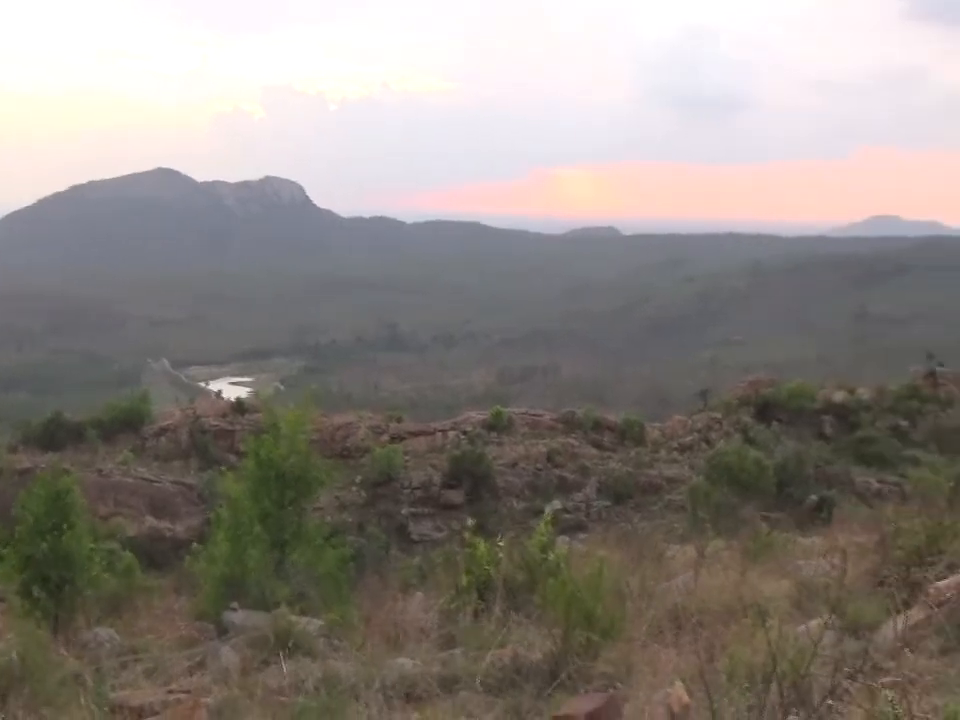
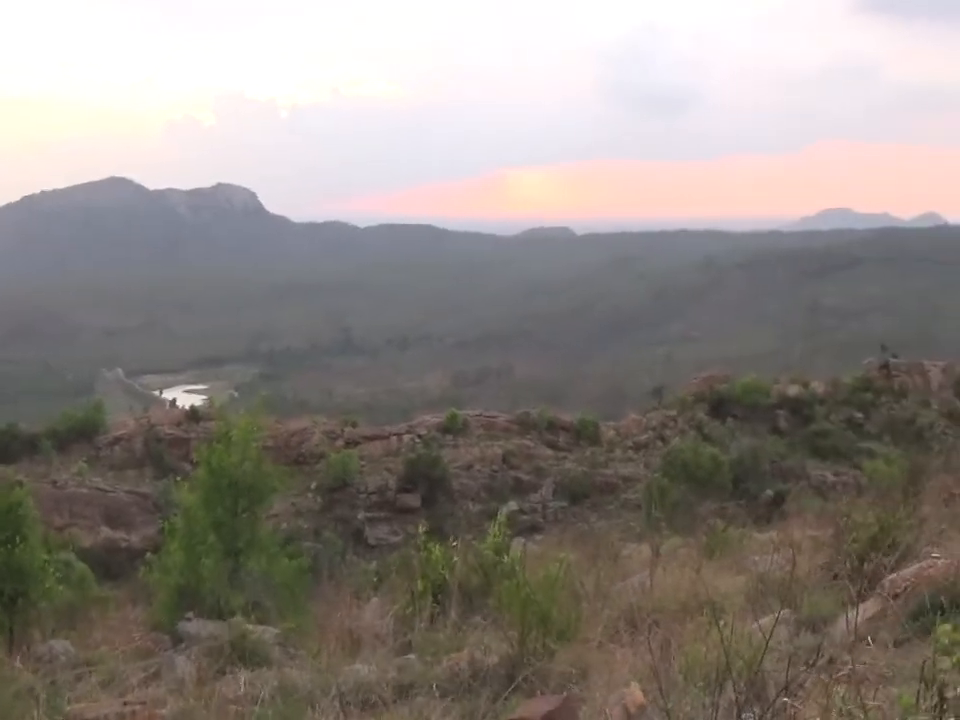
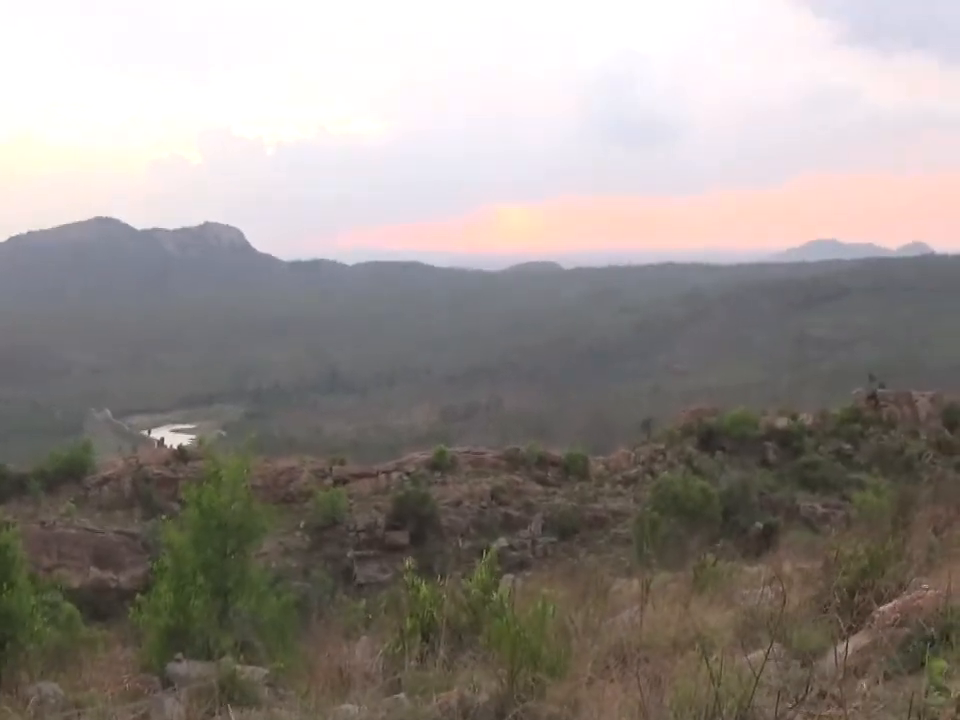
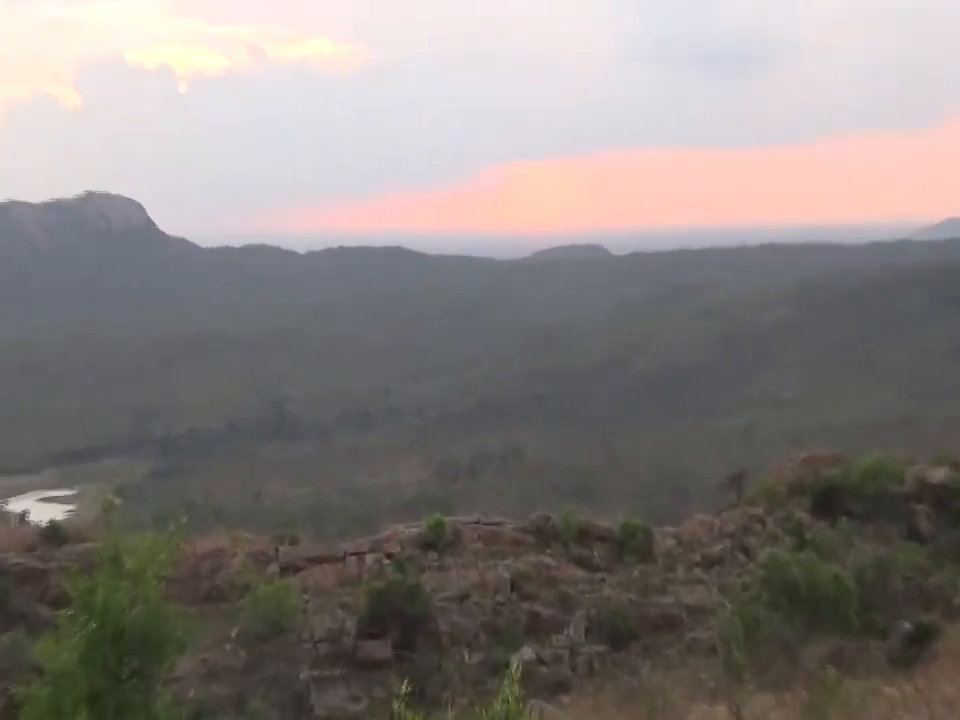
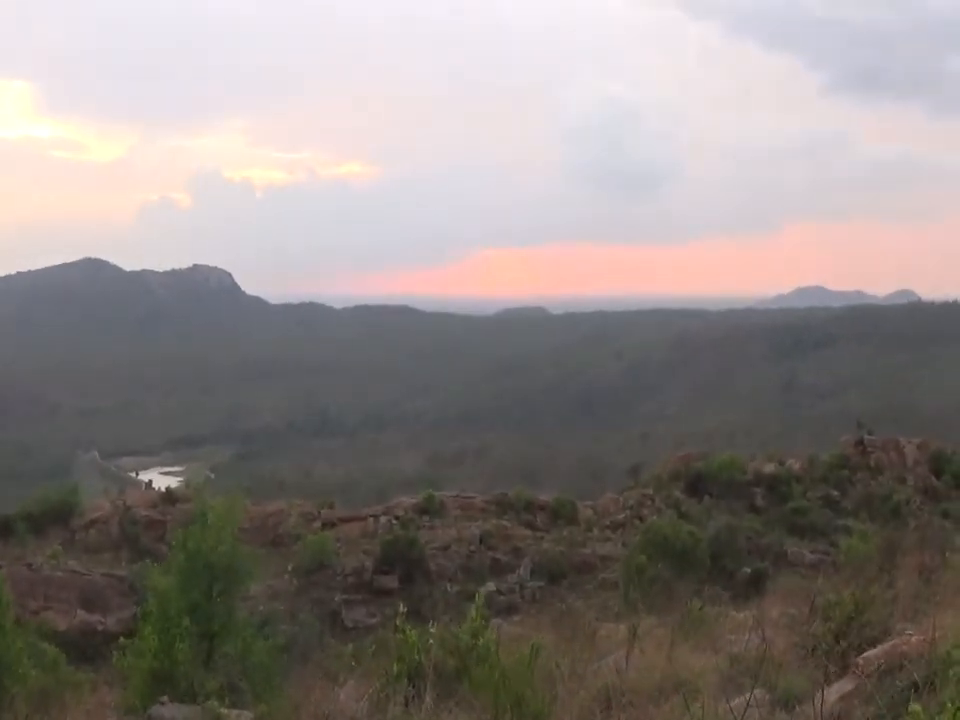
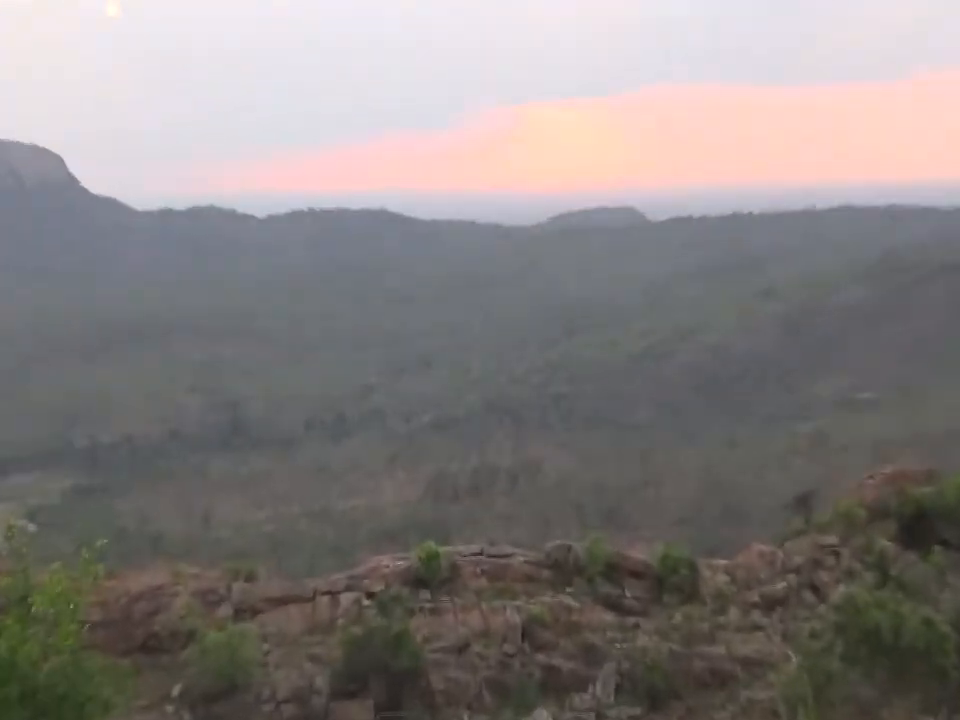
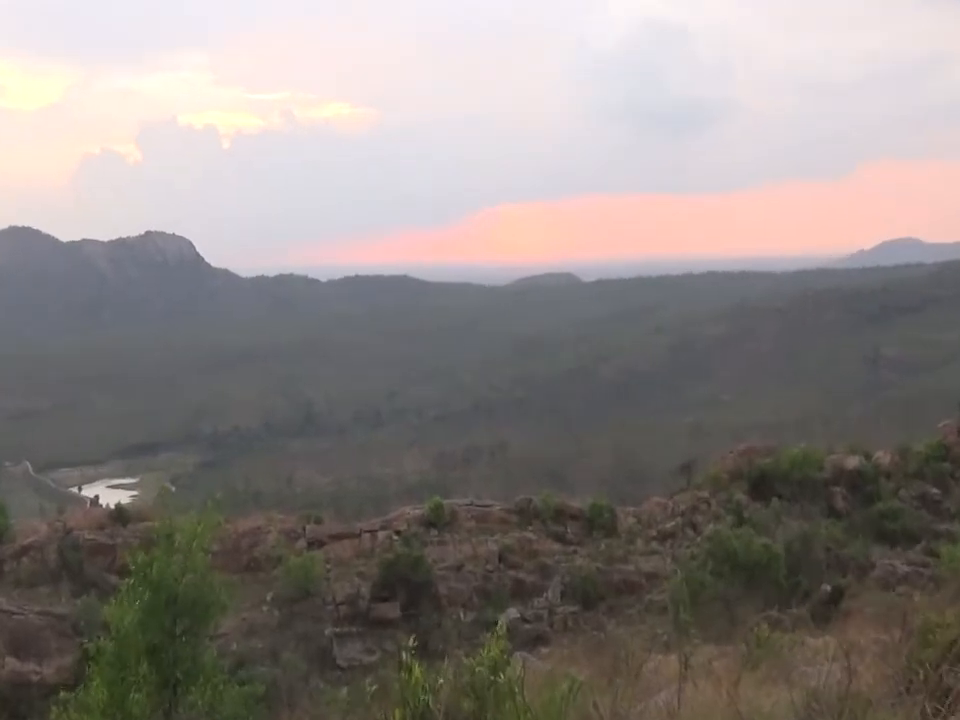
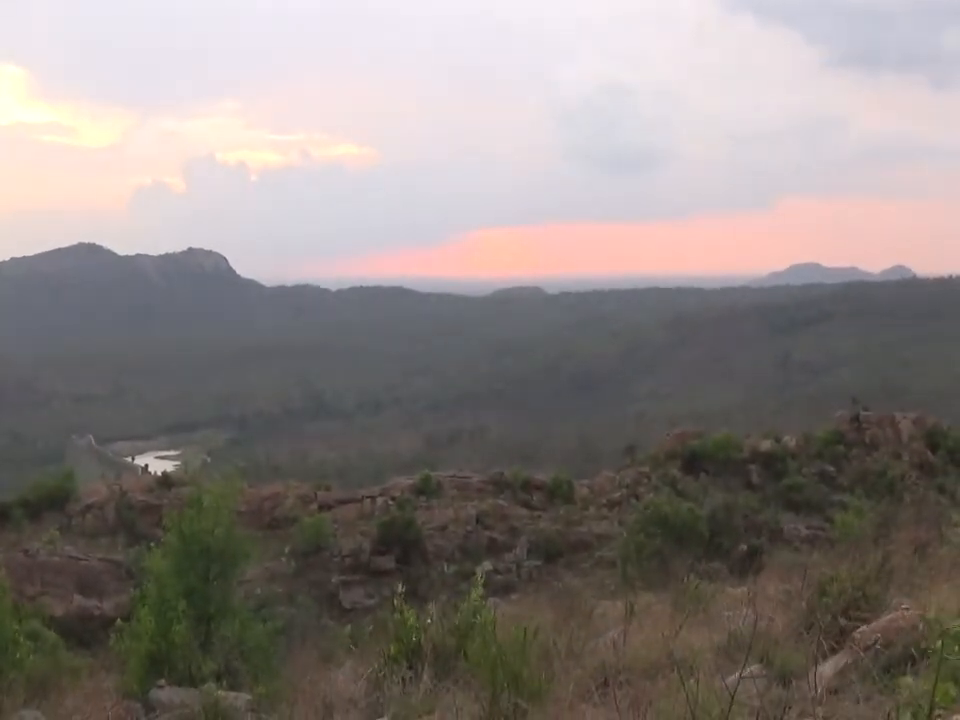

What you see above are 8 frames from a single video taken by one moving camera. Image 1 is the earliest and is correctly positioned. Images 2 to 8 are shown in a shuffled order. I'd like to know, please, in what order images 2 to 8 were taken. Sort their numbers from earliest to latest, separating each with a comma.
2, 3, 5, 8, 7, 4, 6
